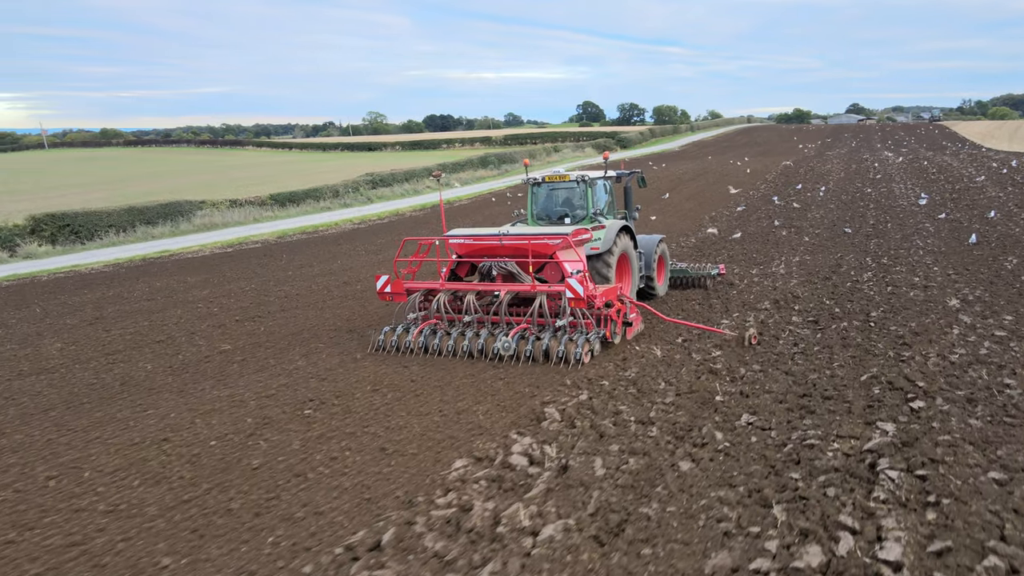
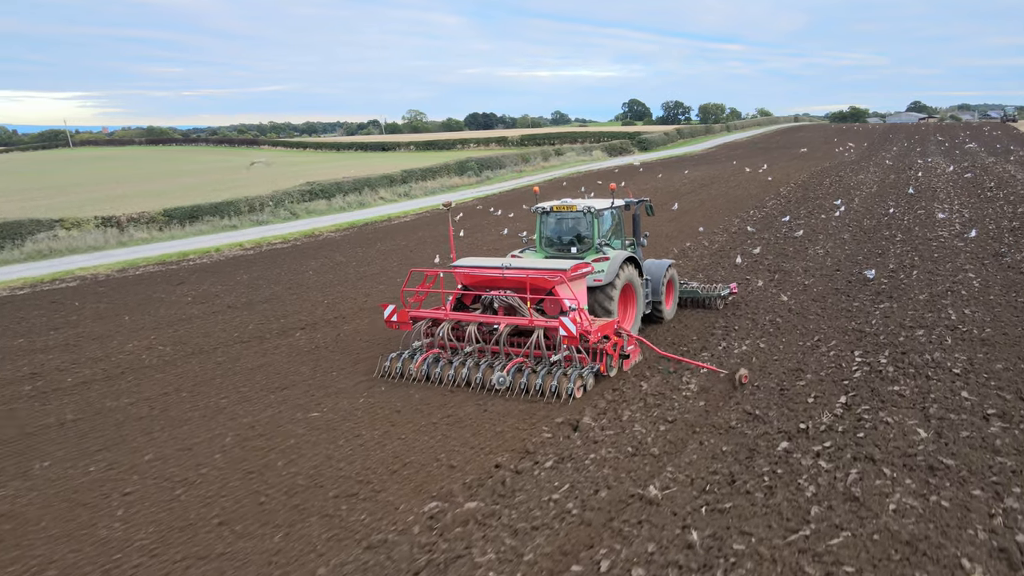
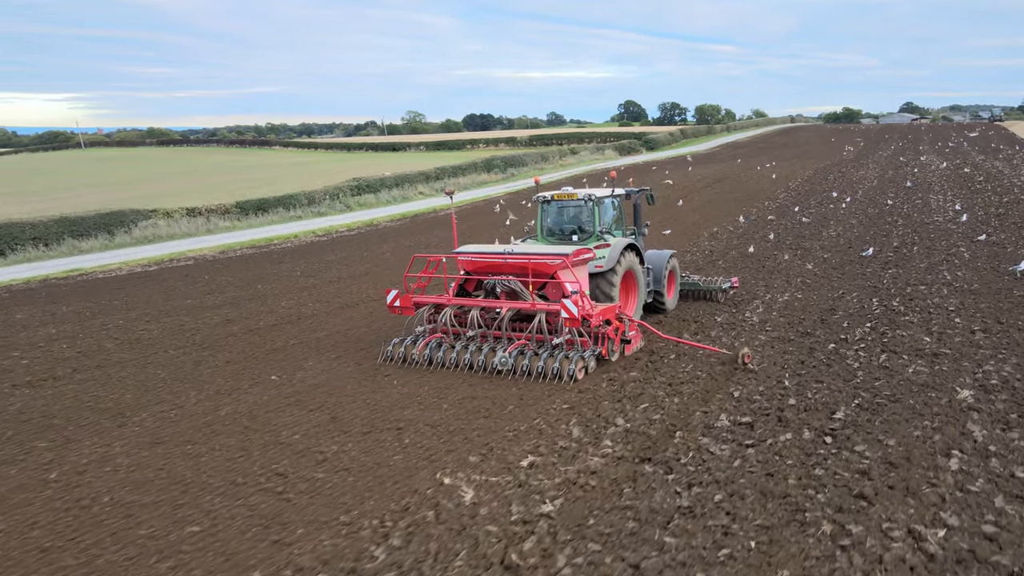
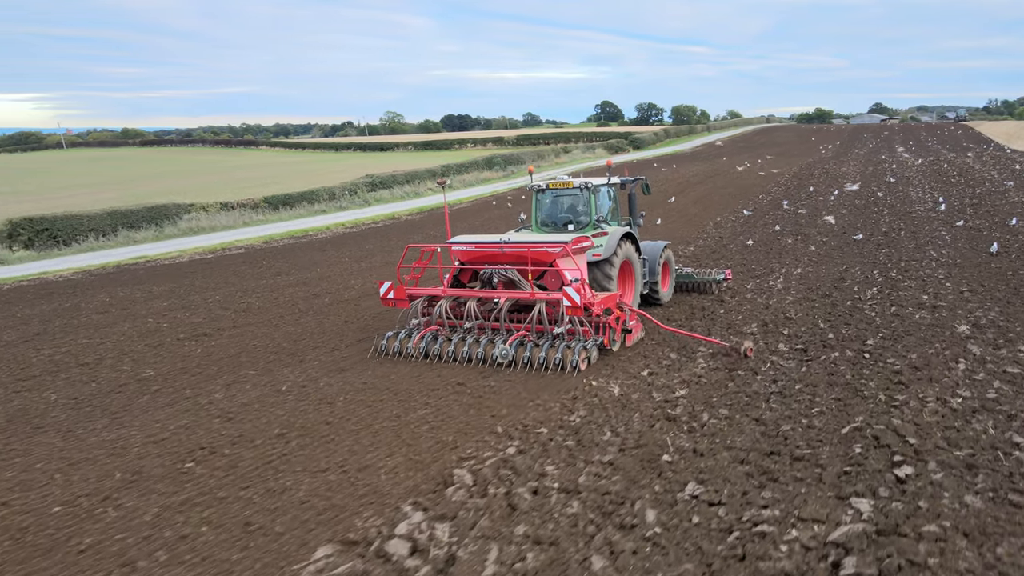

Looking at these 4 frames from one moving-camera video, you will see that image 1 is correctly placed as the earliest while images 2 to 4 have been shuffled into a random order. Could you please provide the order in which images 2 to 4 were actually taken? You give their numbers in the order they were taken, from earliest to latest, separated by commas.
4, 3, 2
